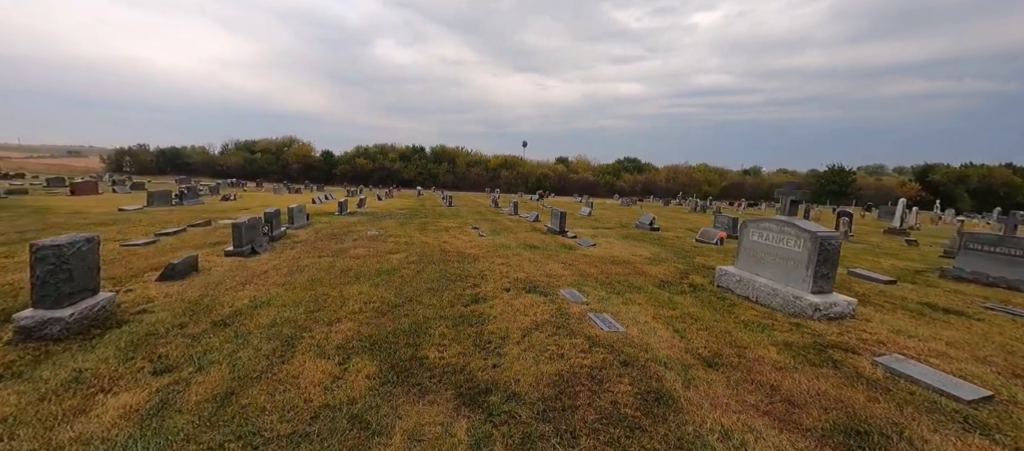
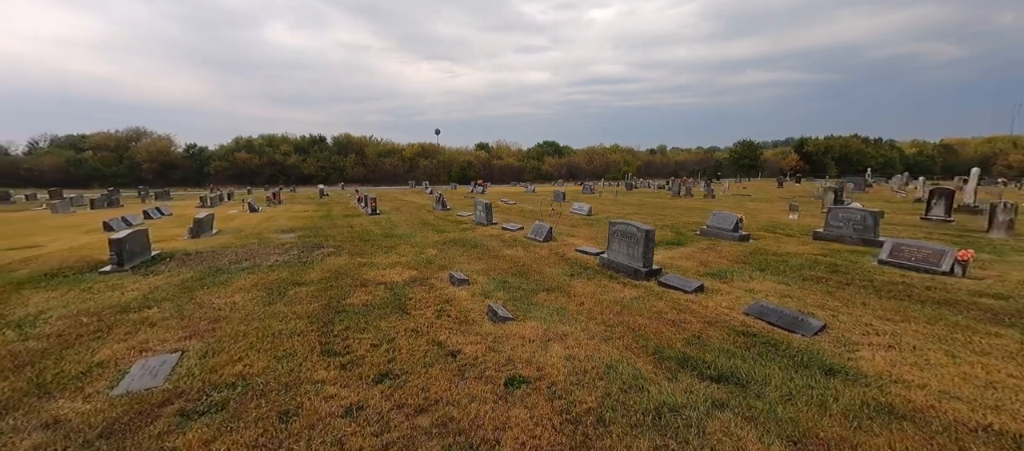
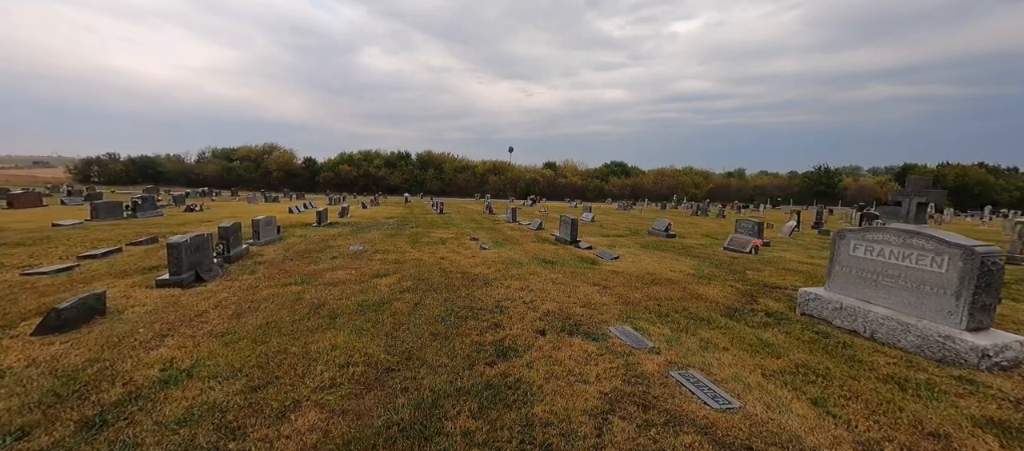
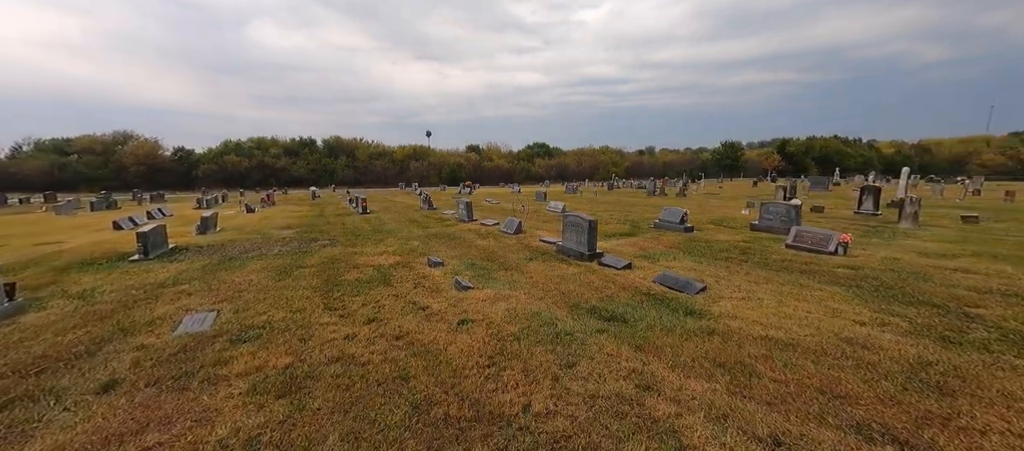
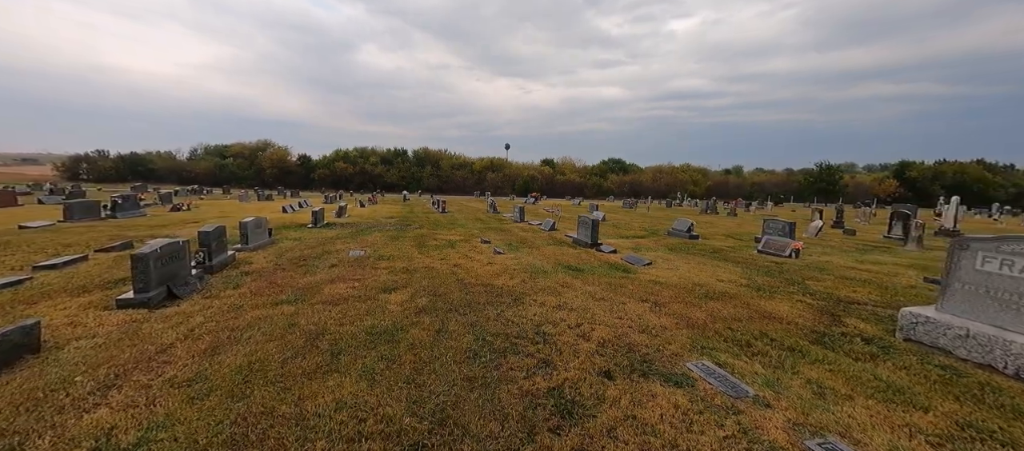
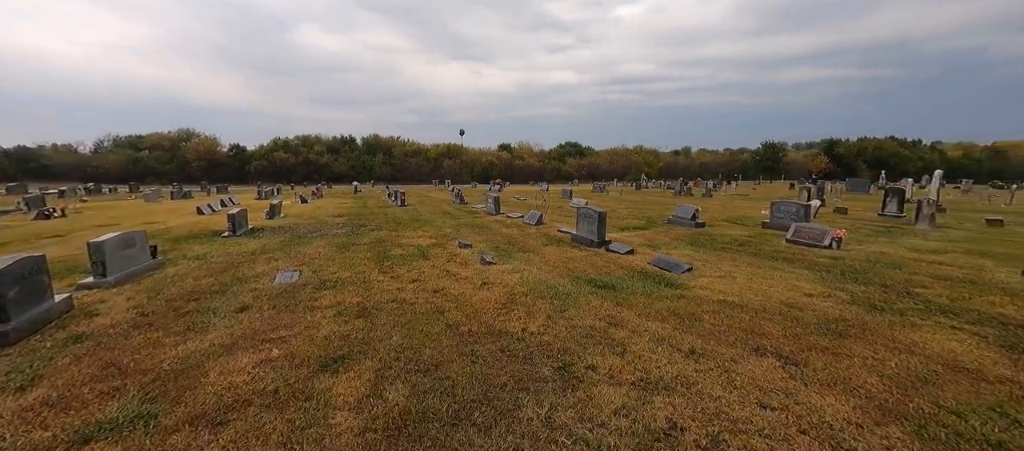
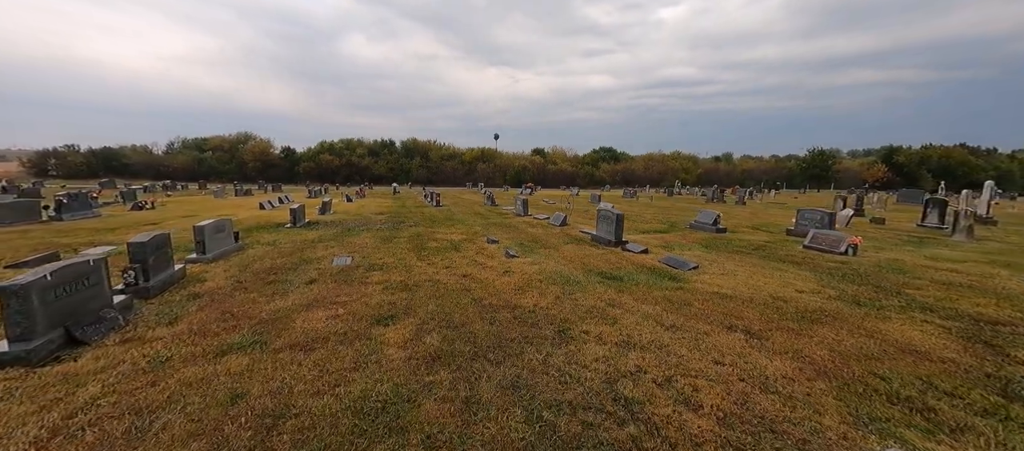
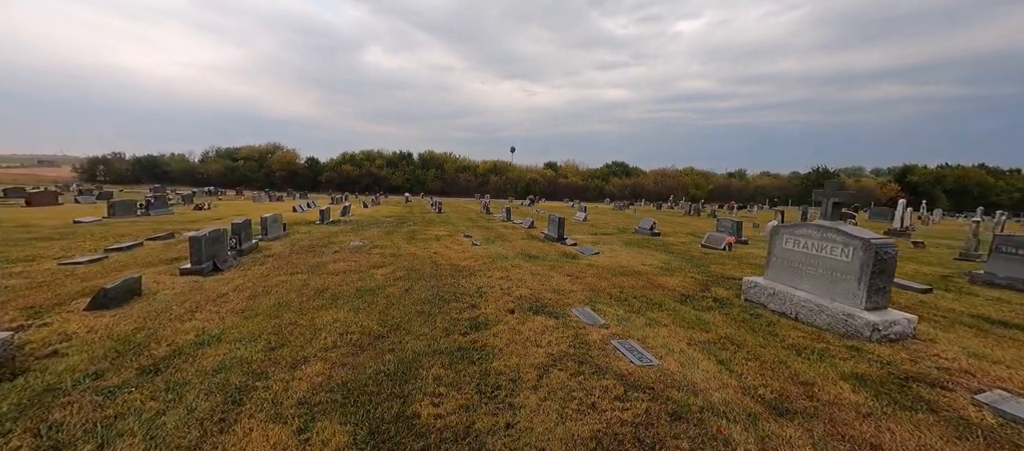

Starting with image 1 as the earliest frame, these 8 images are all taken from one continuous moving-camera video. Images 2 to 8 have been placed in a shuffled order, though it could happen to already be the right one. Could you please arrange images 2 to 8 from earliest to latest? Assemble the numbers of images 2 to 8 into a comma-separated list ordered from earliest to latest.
8, 3, 5, 7, 6, 4, 2
